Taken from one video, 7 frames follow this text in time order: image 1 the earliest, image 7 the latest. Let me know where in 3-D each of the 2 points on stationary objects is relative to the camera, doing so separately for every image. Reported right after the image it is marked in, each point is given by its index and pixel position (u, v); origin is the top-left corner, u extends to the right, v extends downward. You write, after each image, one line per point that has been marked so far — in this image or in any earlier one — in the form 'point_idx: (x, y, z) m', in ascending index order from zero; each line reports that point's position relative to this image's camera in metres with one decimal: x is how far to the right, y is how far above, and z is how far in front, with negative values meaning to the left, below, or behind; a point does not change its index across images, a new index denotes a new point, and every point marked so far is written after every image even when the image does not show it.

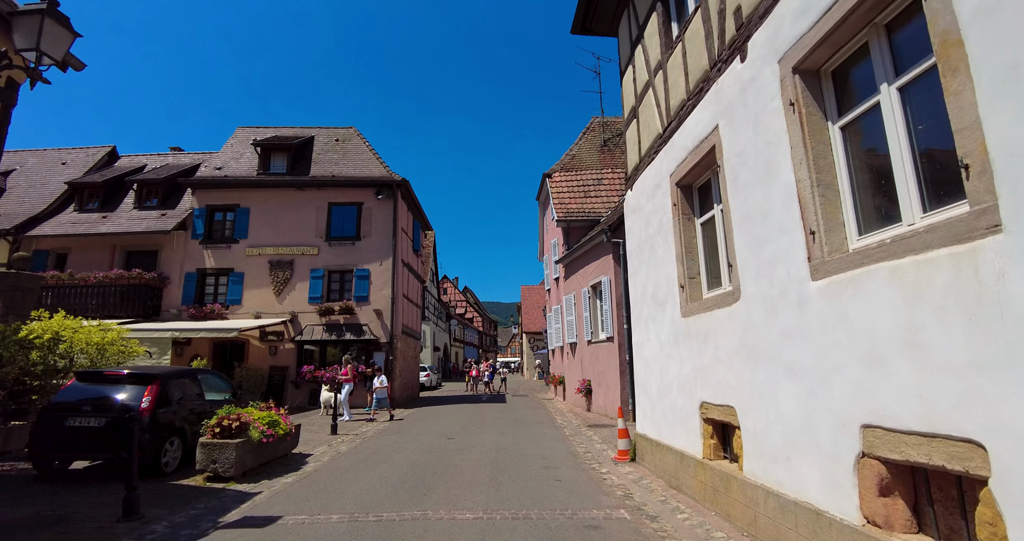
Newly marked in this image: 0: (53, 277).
0: (-15.0, -0.2, +17.2) m
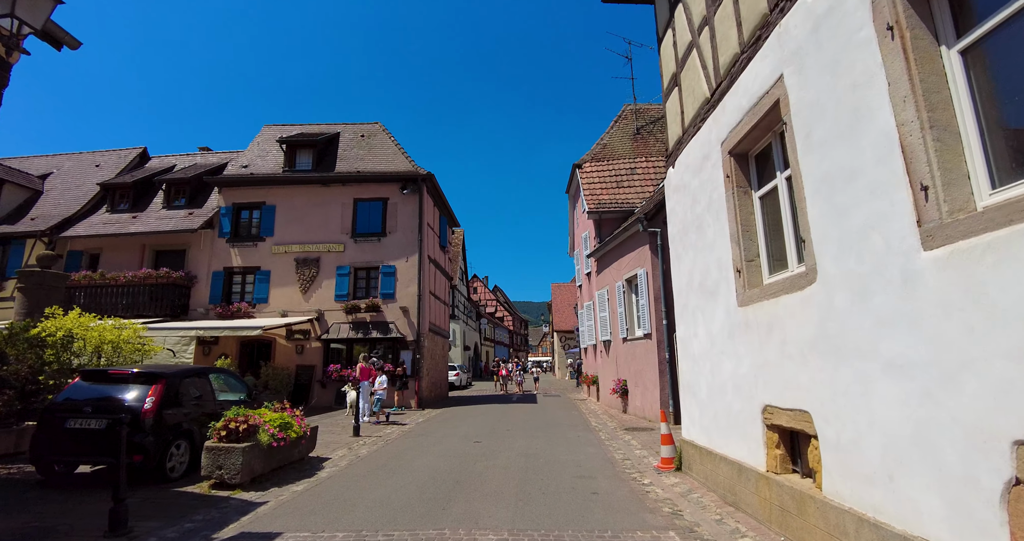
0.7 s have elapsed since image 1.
0: (-14.1, -0.2, +17.3) m
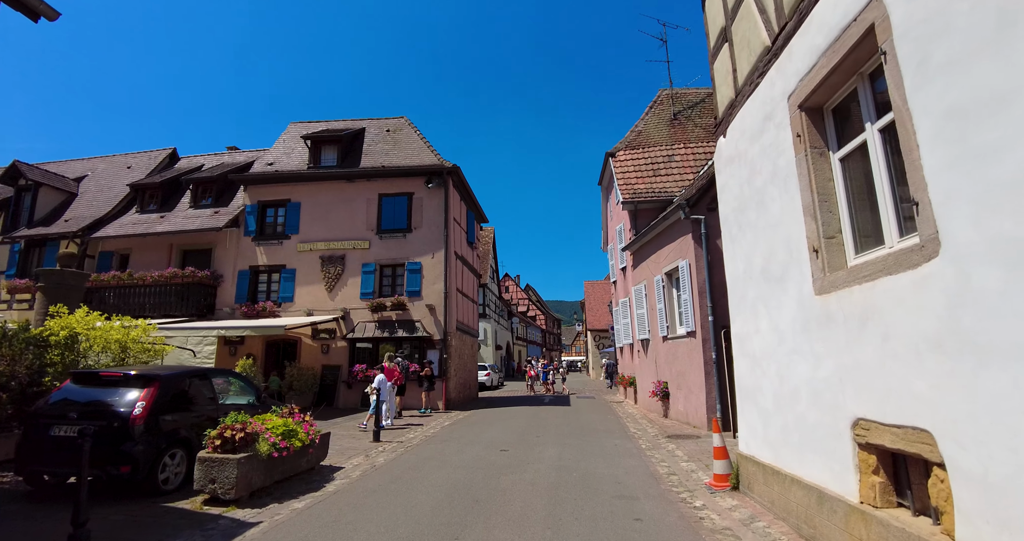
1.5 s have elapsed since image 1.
0: (-13.1, -0.2, +17.3) m
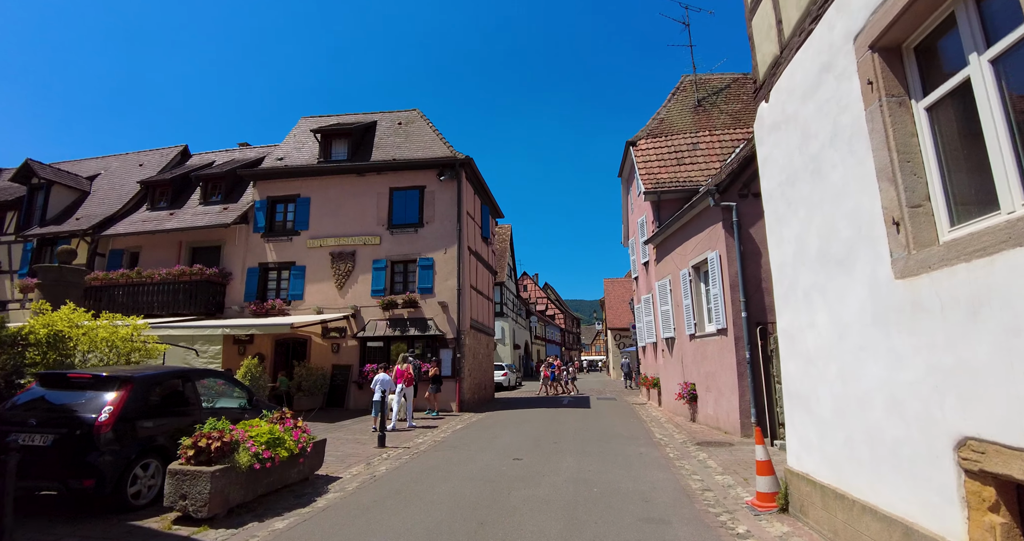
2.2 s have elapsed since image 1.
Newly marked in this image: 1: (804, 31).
0: (-12.6, -0.2, +17.0) m
1: (+2.5, +2.1, +4.5) m
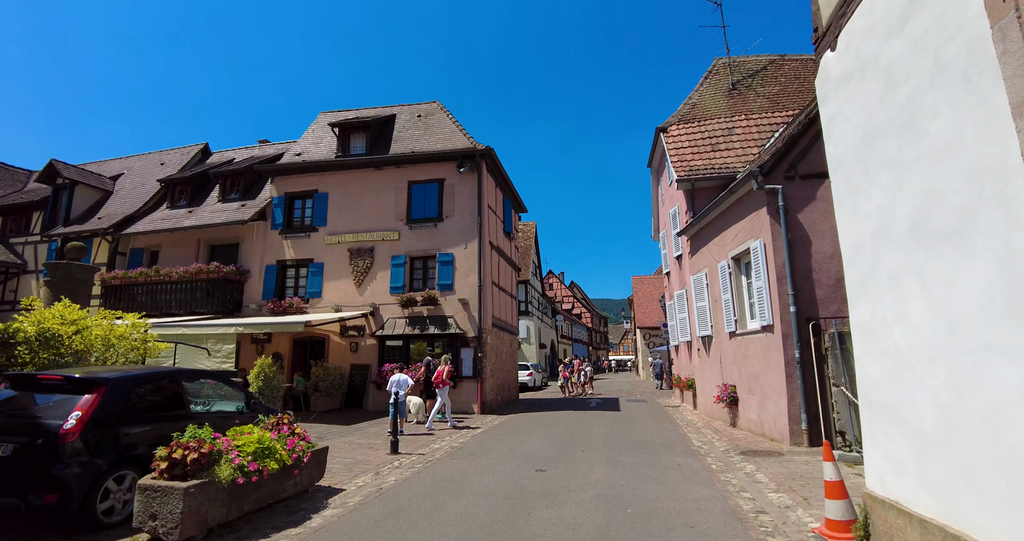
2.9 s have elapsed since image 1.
0: (-11.8, -0.1, +16.9) m
1: (+2.6, +2.2, +3.6) m
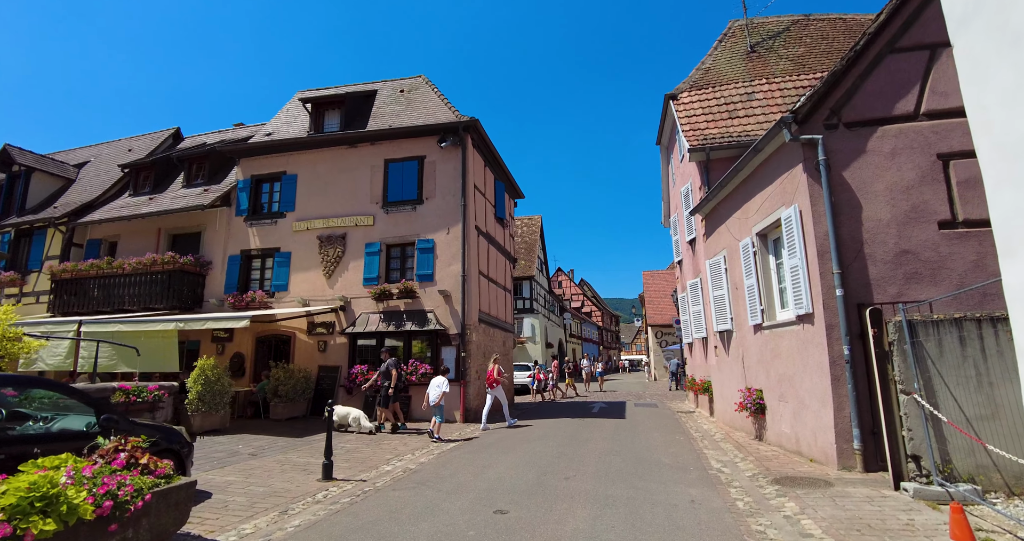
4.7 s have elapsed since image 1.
0: (-12.1, +0.1, +15.3) m
1: (+2.0, +2.6, +1.7) m
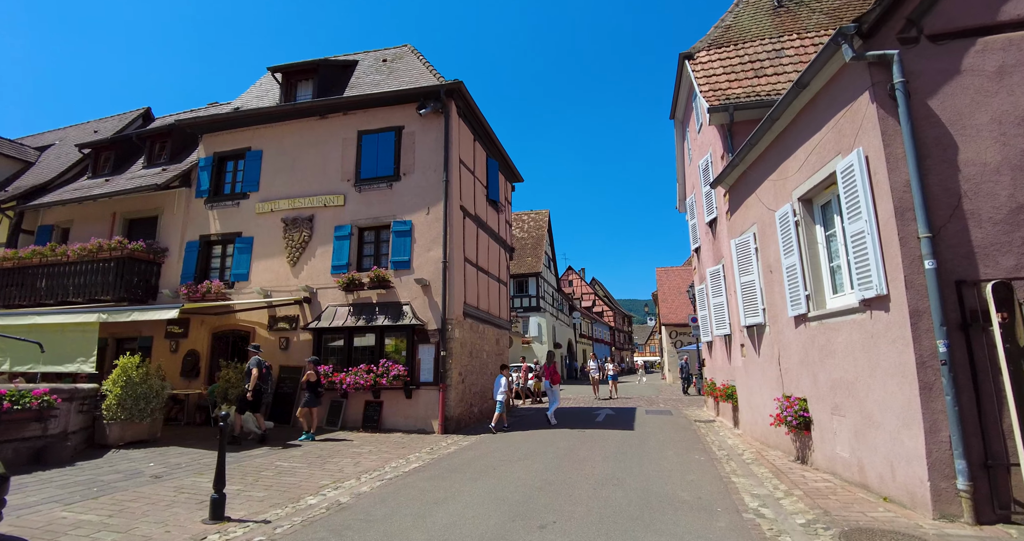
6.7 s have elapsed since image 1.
0: (-12.3, +0.4, +13.7) m
1: (+1.4, +2.9, -0.3) m
